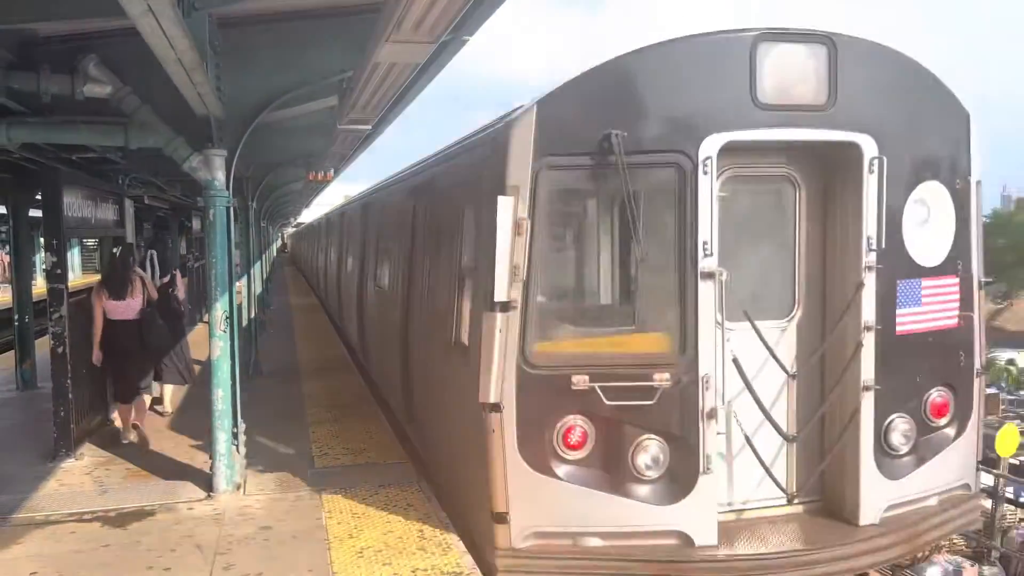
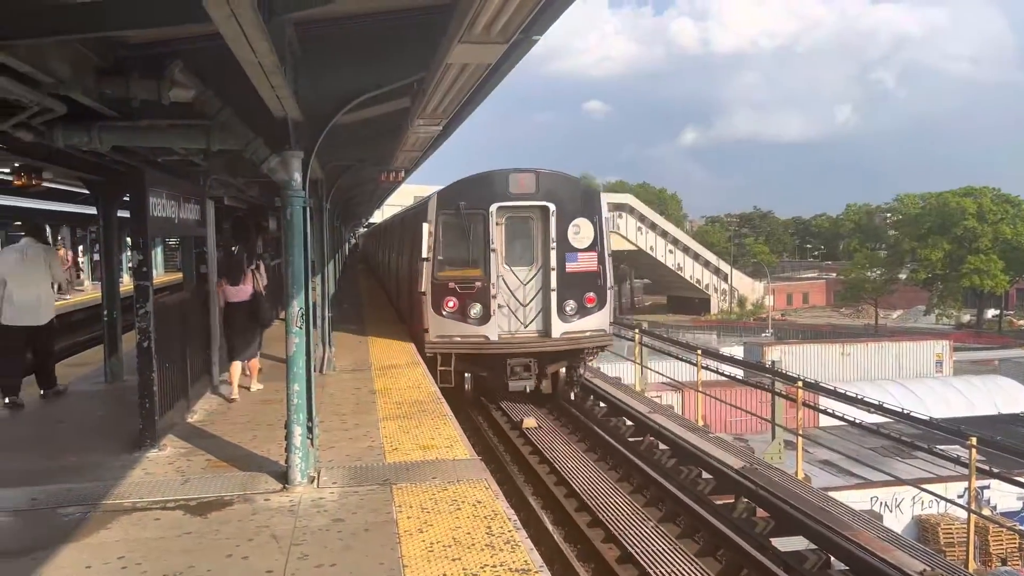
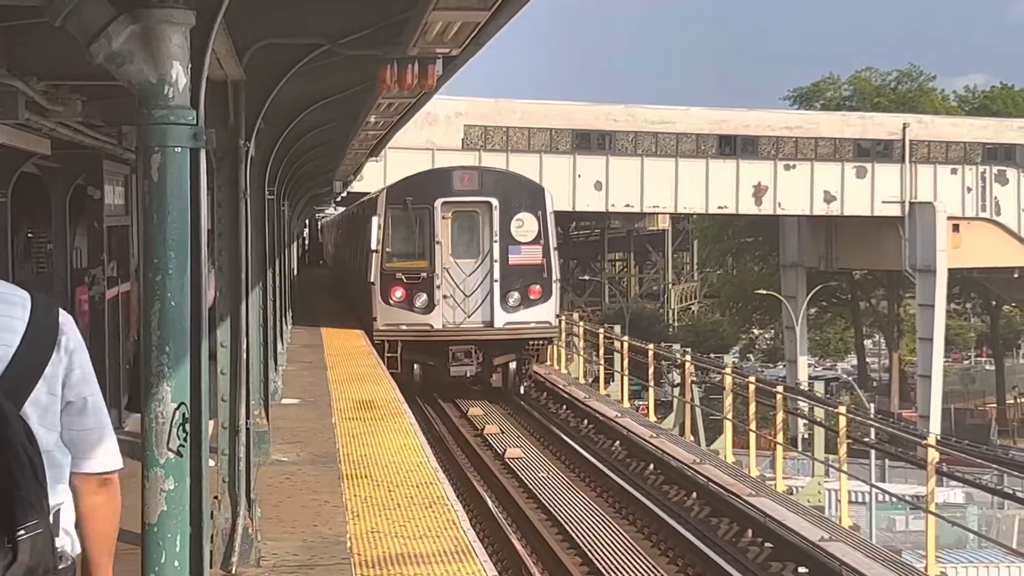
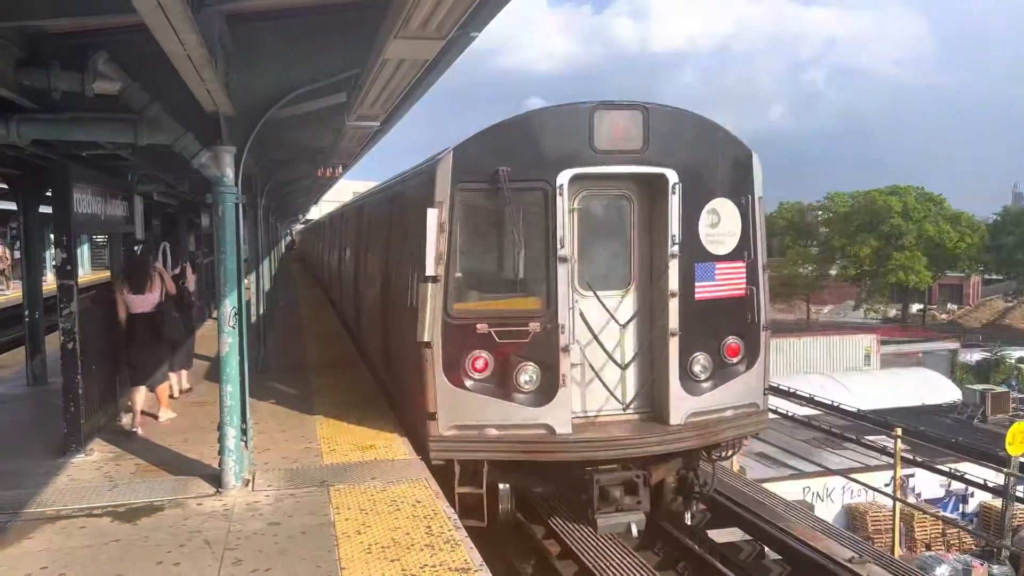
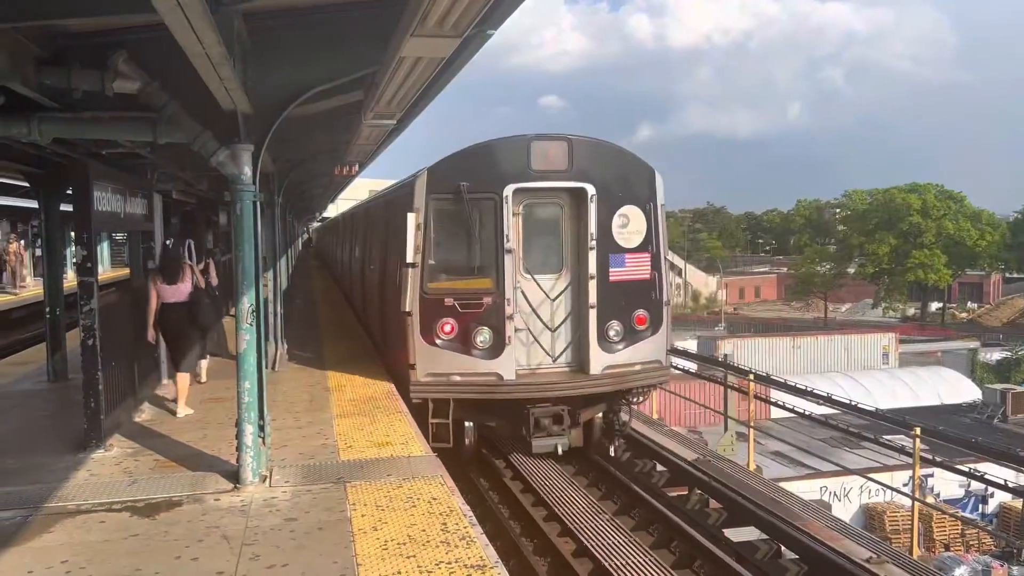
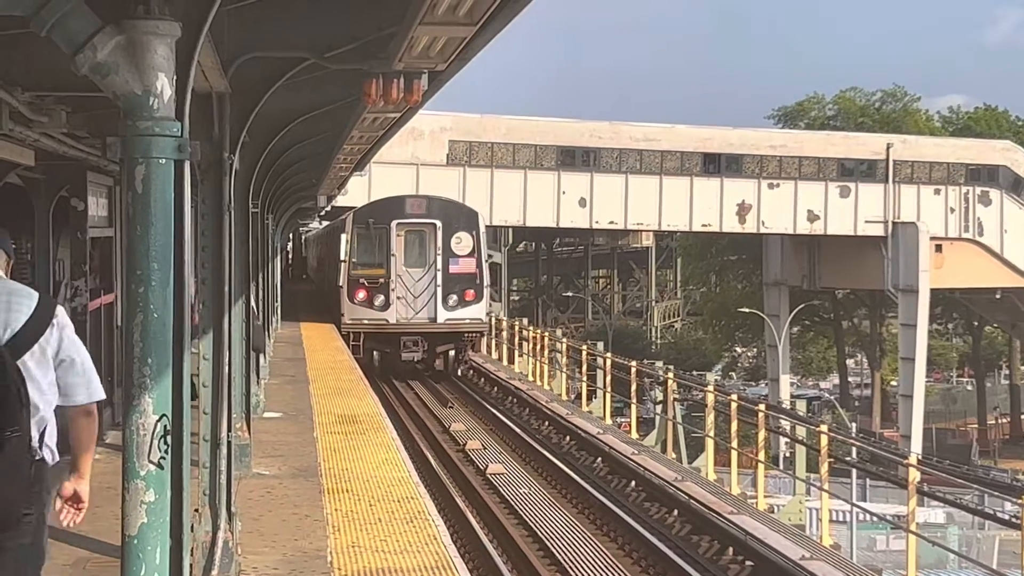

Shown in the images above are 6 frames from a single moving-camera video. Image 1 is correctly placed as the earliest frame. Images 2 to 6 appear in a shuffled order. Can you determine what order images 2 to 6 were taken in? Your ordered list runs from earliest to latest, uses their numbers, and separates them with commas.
4, 5, 2, 3, 6
